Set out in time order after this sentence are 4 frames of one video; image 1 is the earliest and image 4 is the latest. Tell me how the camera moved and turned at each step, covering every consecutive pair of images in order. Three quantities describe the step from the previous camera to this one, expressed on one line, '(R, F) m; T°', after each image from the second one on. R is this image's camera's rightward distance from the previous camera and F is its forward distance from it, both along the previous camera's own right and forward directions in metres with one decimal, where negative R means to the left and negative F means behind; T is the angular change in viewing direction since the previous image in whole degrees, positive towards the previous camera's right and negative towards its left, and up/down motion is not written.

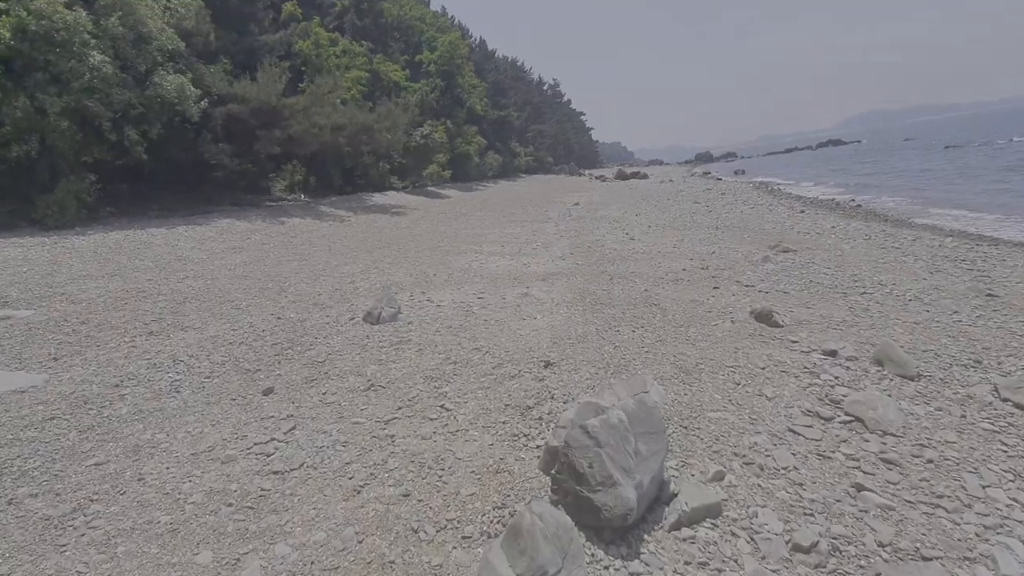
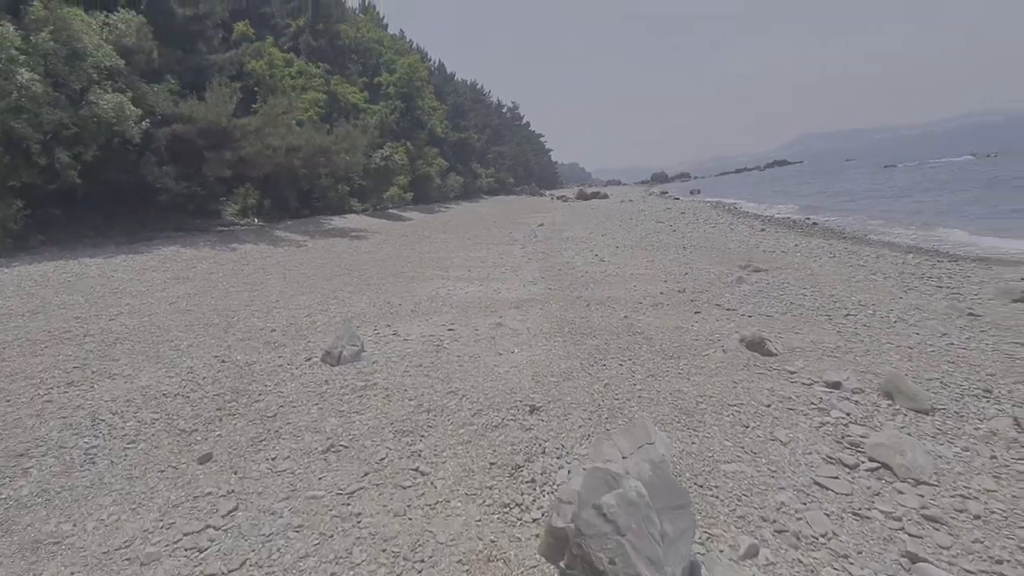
(-0.1, +0.6) m; +3°
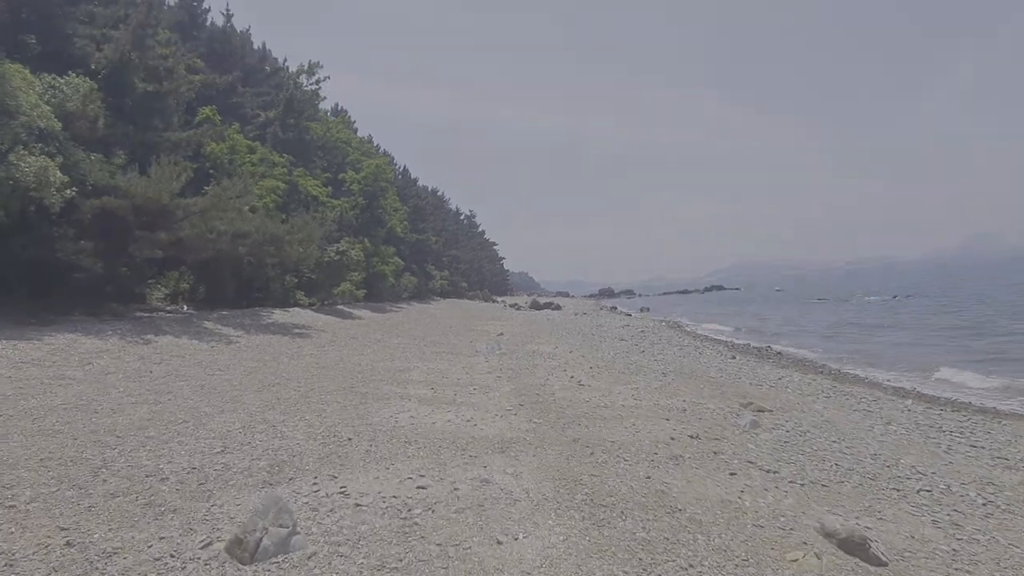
(-0.6, +2.0) m; +5°
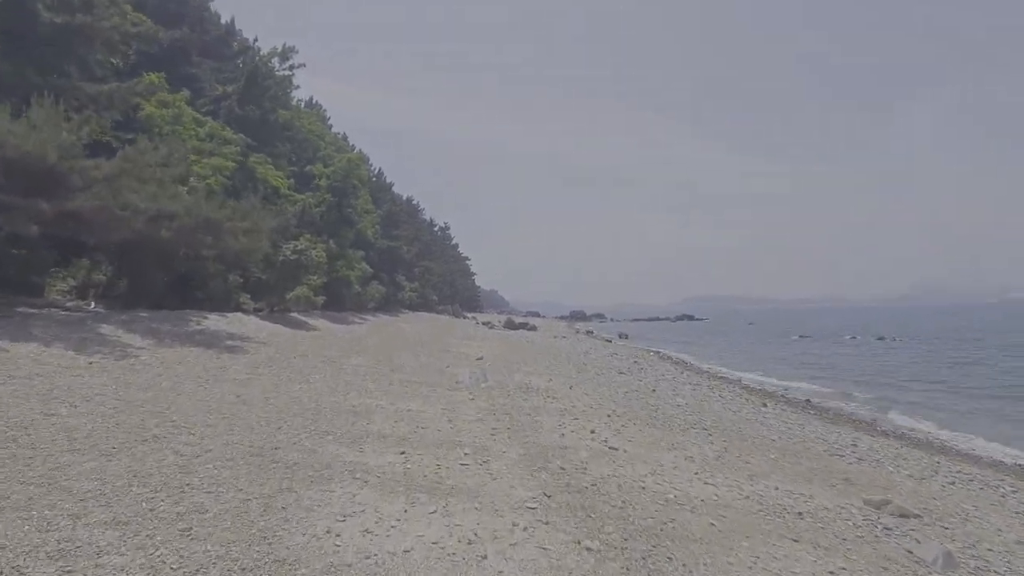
(-0.7, +4.3) m; +3°
